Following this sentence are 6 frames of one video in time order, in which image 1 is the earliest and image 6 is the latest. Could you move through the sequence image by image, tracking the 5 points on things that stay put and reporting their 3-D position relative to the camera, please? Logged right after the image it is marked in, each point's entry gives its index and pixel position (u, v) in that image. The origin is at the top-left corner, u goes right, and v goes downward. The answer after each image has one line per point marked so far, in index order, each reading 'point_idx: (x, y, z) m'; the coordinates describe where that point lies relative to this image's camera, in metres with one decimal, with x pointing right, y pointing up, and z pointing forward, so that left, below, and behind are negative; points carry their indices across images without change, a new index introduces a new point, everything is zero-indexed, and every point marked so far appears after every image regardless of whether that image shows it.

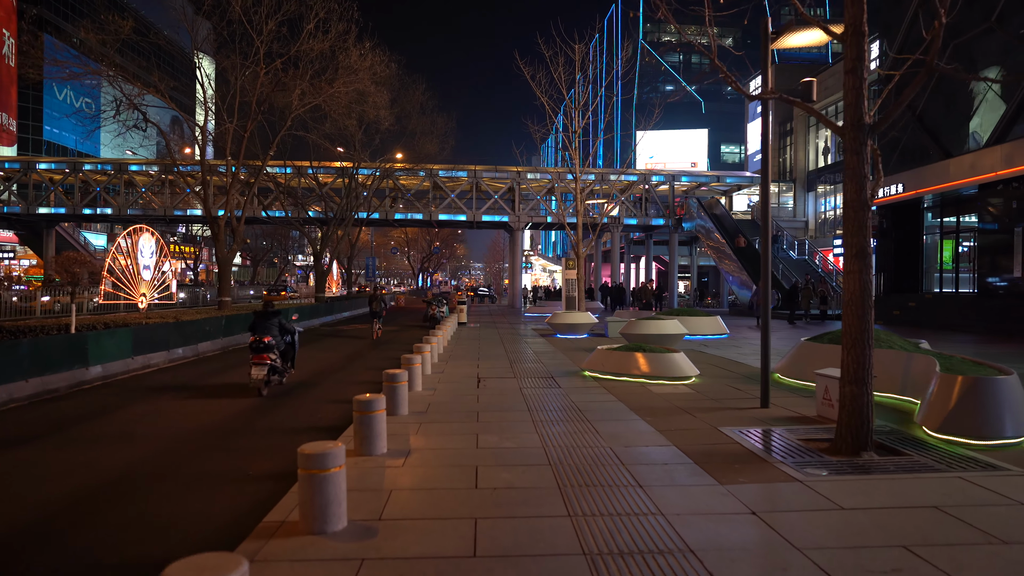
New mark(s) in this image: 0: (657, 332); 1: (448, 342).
0: (+3.4, -1.0, +15.6) m
1: (-1.8, -1.5, +19.6) m
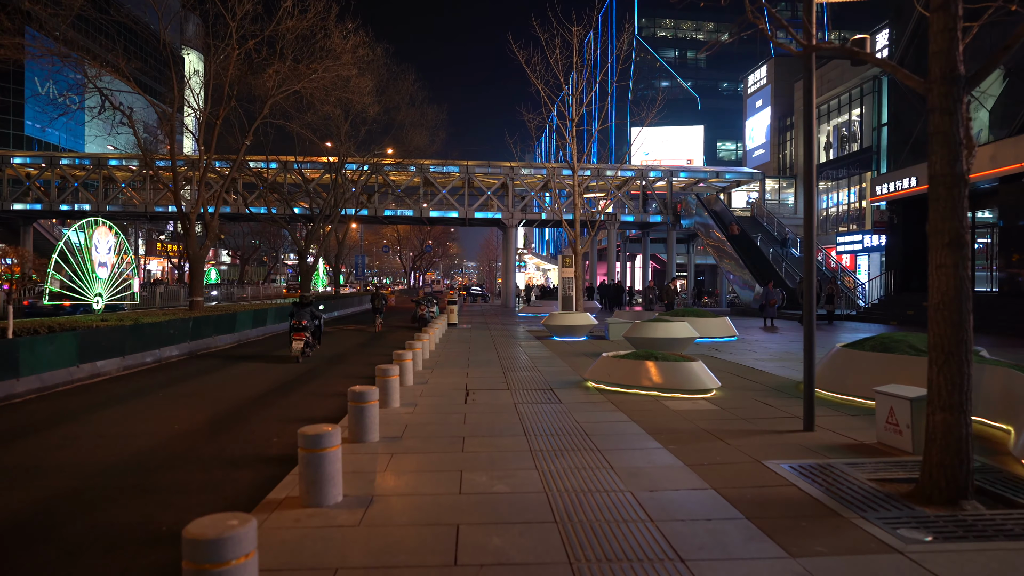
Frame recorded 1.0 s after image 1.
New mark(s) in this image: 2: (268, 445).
0: (+3.2, -1.0, +14.2) m
1: (-2.0, -1.5, +18.2) m
2: (-2.7, -1.8, +7.7) m
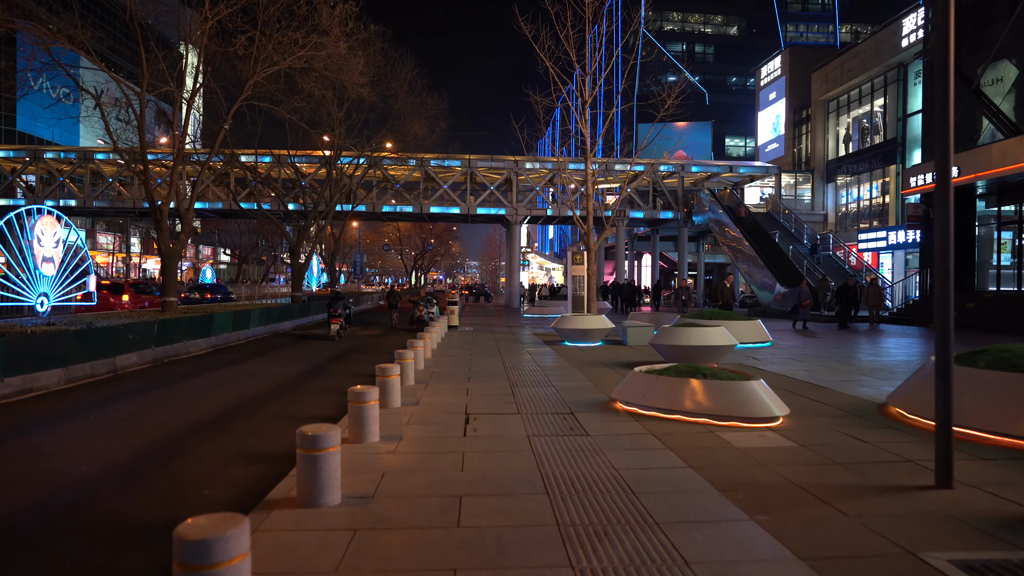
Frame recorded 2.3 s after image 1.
0: (+3.4, -1.0, +12.1) m
1: (-1.8, -1.5, +16.2) m
2: (-2.6, -1.8, +5.7) m
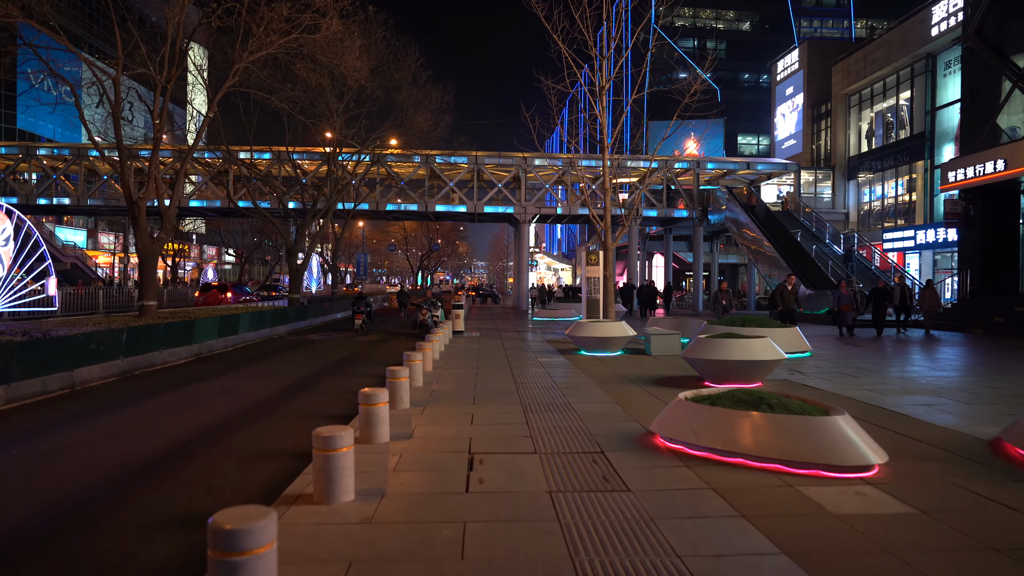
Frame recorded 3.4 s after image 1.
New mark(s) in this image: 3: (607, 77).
0: (+3.6, -1.0, +10.4) m
1: (-1.6, -1.6, +14.5) m
2: (-2.5, -1.8, +4.0) m
3: (+2.6, +5.7, +18.4) m
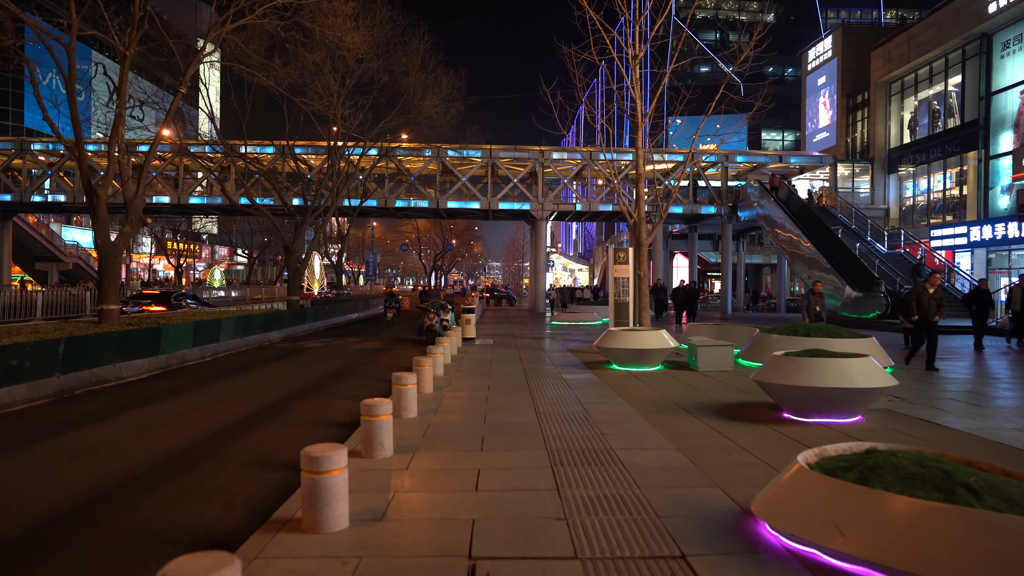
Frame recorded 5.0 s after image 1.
0: (+3.8, -1.1, +7.8) m
1: (-1.3, -1.6, +12.0) m
2: (-2.4, -1.8, +1.6) m
3: (+3.0, +5.7, +15.8) m
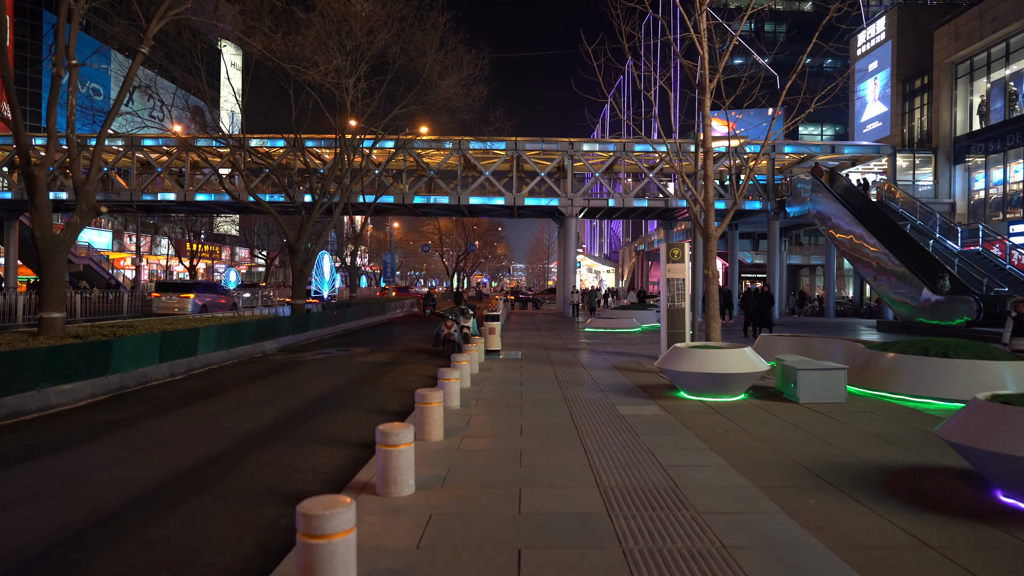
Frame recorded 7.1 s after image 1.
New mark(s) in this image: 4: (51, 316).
0: (+4.2, -1.1, +4.6) m
1: (-0.8, -1.6, +9.0) m
2: (-2.2, -1.9, -1.4) m
3: (+3.6, +5.6, +12.6) m
4: (-8.1, -0.5, +11.8) m
